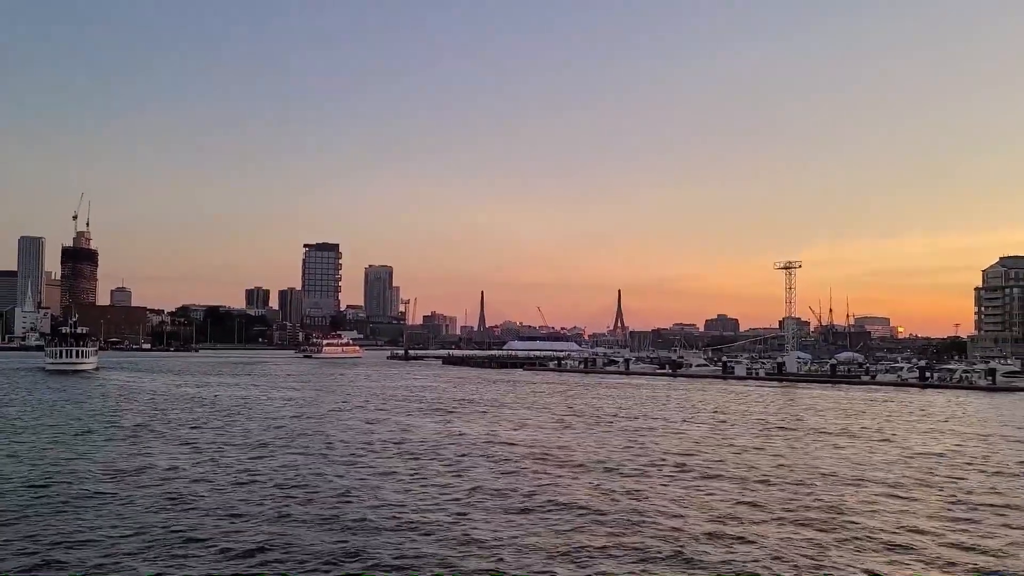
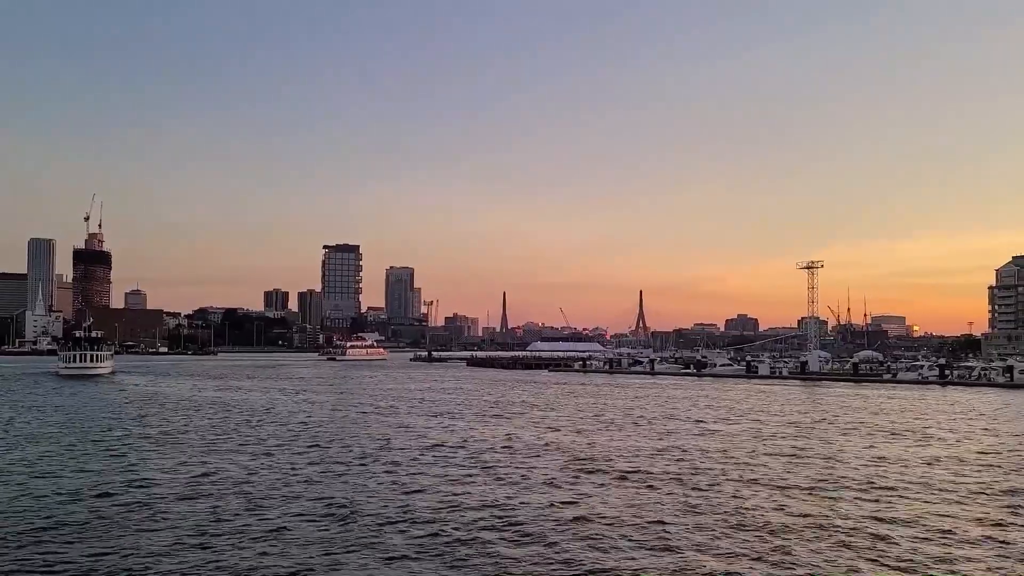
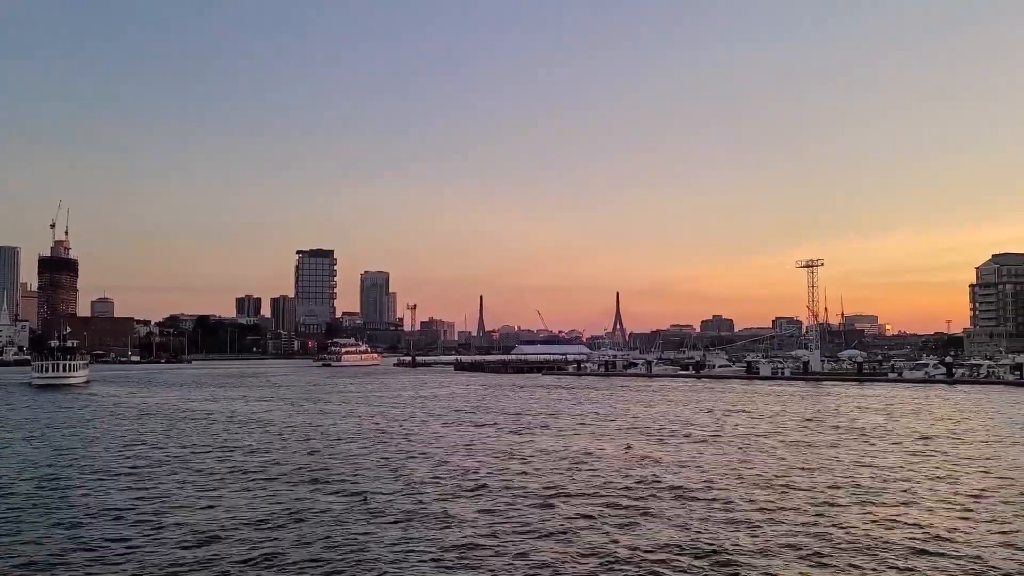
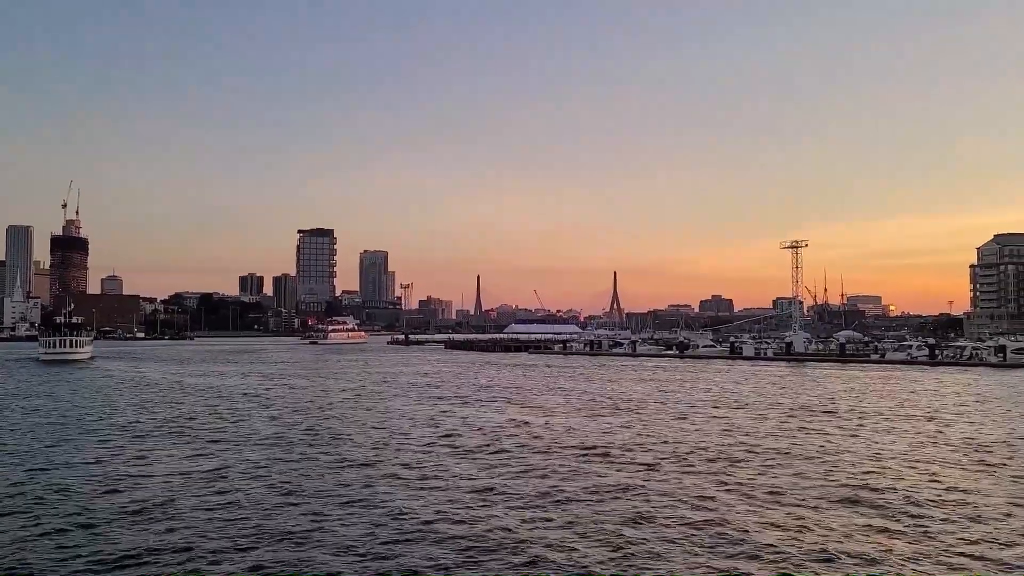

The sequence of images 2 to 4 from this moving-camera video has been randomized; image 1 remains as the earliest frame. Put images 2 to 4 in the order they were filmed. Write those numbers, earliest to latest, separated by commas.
2, 4, 3
